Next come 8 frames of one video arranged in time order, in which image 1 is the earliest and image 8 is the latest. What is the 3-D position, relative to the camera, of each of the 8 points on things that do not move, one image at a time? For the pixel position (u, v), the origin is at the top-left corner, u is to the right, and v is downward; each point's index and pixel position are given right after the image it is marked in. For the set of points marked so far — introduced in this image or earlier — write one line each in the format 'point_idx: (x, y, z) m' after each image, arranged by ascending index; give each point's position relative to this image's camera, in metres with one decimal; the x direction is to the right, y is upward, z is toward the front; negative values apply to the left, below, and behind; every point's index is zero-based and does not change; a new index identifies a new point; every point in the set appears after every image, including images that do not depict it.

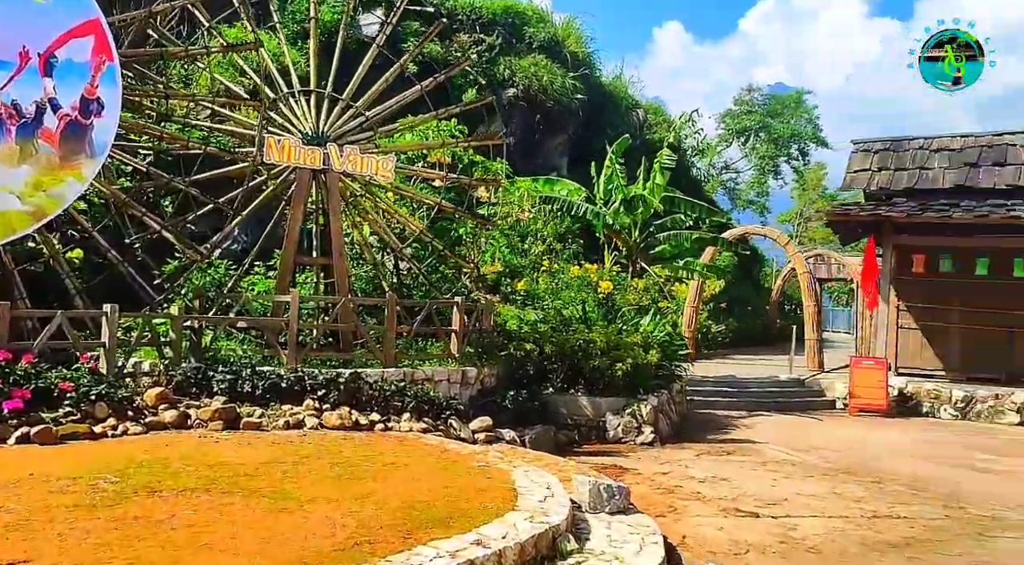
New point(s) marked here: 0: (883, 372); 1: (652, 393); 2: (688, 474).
0: (+6.2, -1.5, +15.5) m
1: (+1.7, -1.3, +11.2) m
2: (+1.6, -1.8, +8.7) m
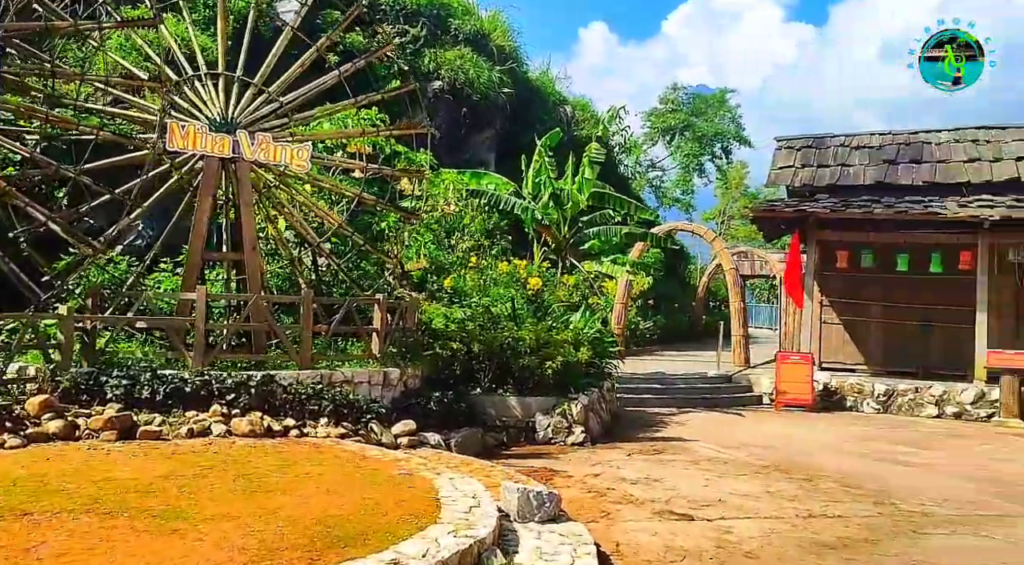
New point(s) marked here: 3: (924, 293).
0: (+5.0, -1.4, +15.5) m
1: (+0.9, -1.3, +10.9) m
2: (+1.0, -1.7, +8.4) m
3: (+7.6, -0.2, +17.1) m
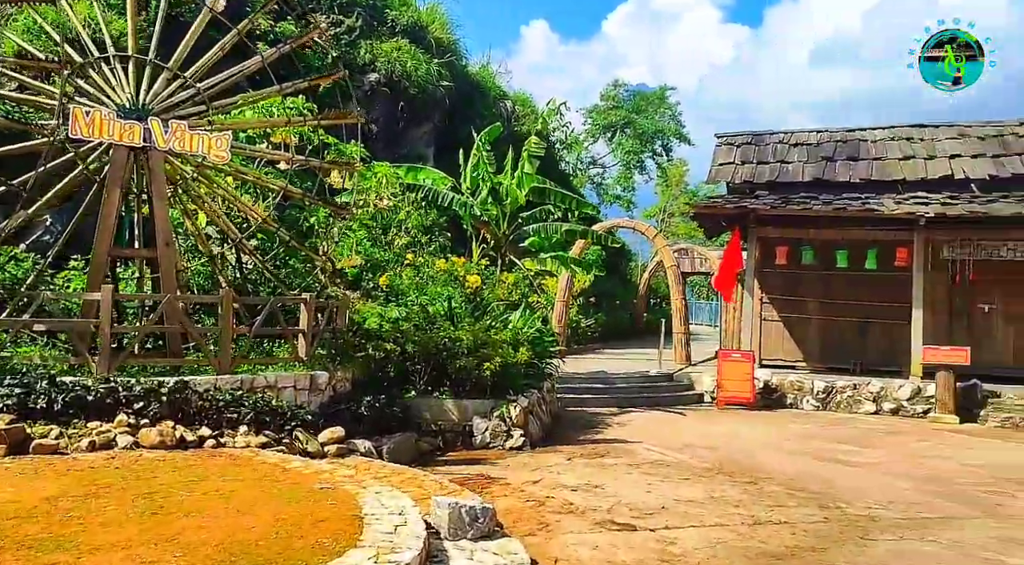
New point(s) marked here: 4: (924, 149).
0: (+4.0, -1.4, +15.4) m
1: (+0.1, -1.3, +10.5) m
2: (+0.4, -1.7, +8.0) m
3: (+6.5, -0.1, +17.2) m
4: (+8.1, +2.6, +18.3) m
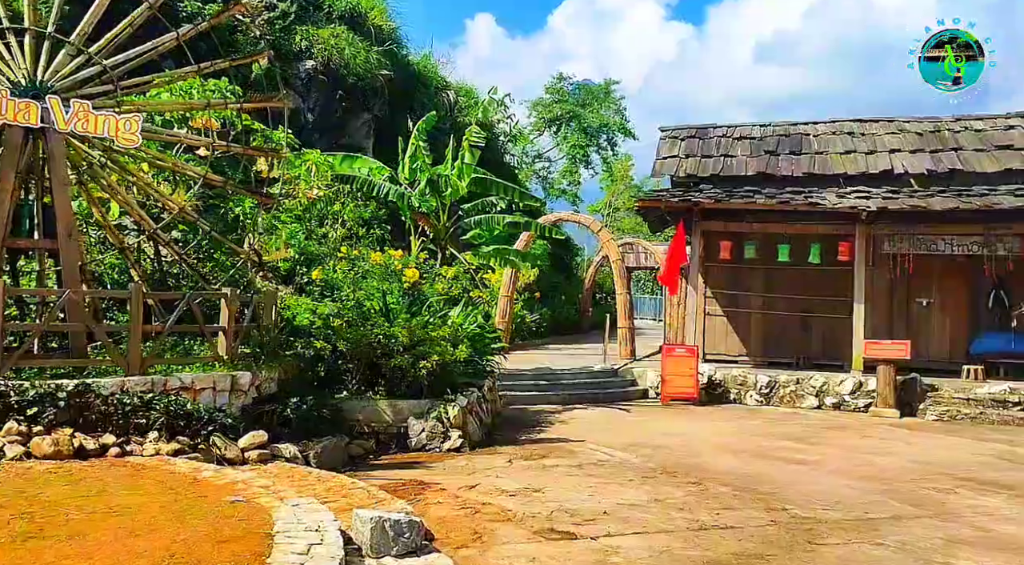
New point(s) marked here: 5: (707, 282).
0: (+3.0, -1.3, +15.2) m
1: (-0.5, -1.2, +10.1) m
2: (-0.1, -1.7, +7.6) m
3: (+5.4, 0.0, +17.1) m
4: (+7.0, +2.7, +18.3) m
5: (+3.7, 0.0, +17.6) m
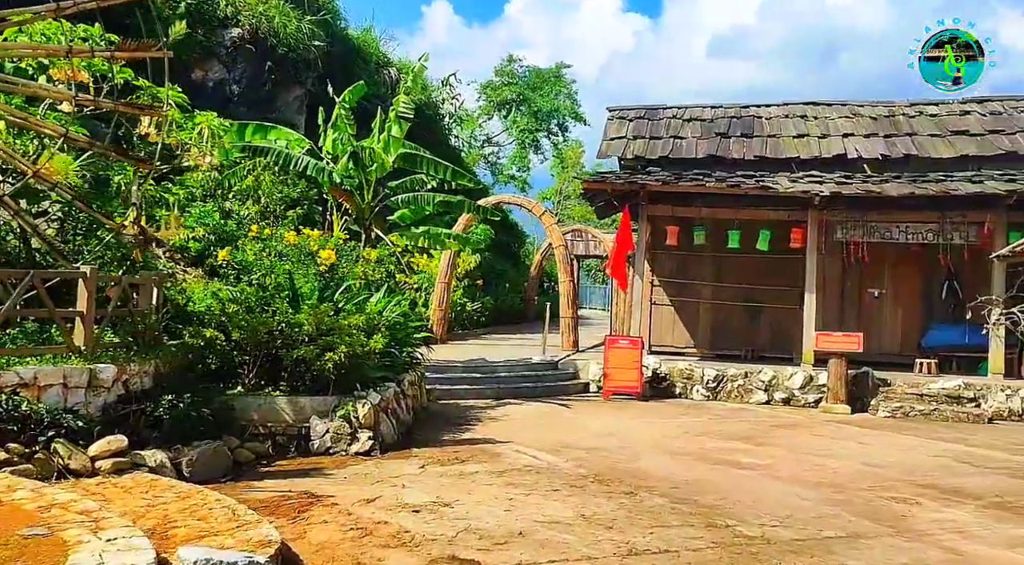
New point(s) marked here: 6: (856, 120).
0: (+2.0, -1.1, +14.3) m
1: (-1.3, -1.0, +9.0) m
2: (-0.8, -1.5, +6.6) m
3: (+4.3, +0.2, +16.3) m
4: (+5.8, +2.9, +17.5) m
5: (+2.5, +0.2, +16.7) m
6: (+6.5, +3.1, +17.6) m
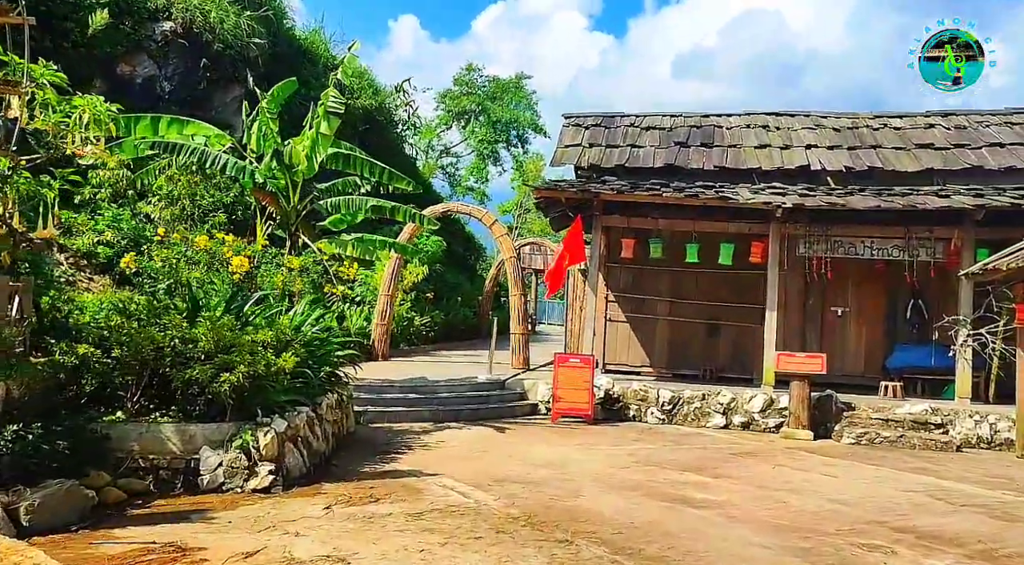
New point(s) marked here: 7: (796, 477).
0: (+1.1, -1.3, +13.4) m
1: (-2.0, -1.1, +8.0) m
2: (-1.3, -1.6, +5.5) m
3: (+3.3, -0.1, +15.5) m
4: (+4.9, +2.6, +16.8) m
5: (+1.6, 0.0, +15.8) m
6: (+5.6, +2.8, +16.9) m
7: (+2.9, -2.0, +9.3) m
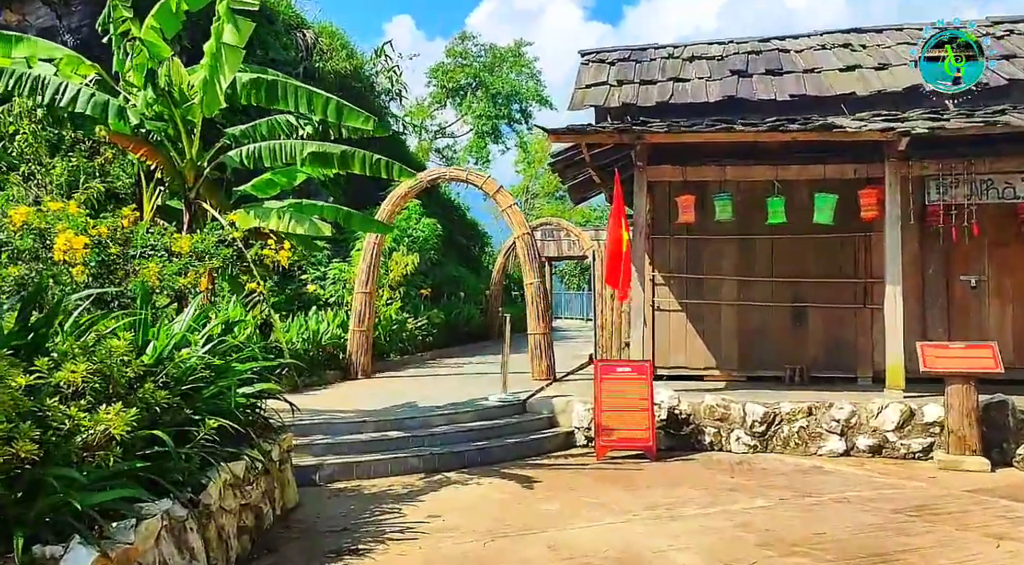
0: (+1.4, -1.0, +9.3) m
1: (-1.8, -1.1, +3.9) m
2: (-1.1, -1.5, +1.5) m
3: (+3.5, +0.3, +11.4) m
4: (+4.9, +3.1, +12.7) m
5: (+1.8, +0.3, +11.8) m
6: (+5.7, +3.3, +12.8) m
7: (+3.1, -1.6, +5.3) m
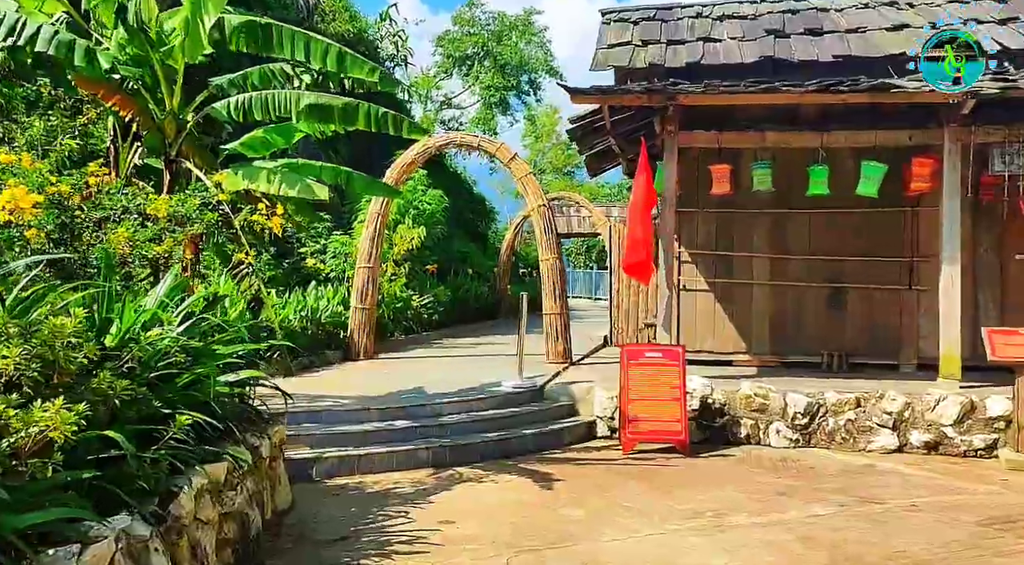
0: (+1.5, -0.8, +8.4) m
1: (-1.6, -0.9, +3.1) m
2: (-1.0, -1.5, +0.7) m
3: (+3.7, +0.5, +10.5) m
4: (+5.2, +3.3, +11.7) m
5: (+2.0, +0.5, +10.8) m
6: (+5.9, +3.5, +11.8) m
7: (+3.3, -1.5, +4.4) m
